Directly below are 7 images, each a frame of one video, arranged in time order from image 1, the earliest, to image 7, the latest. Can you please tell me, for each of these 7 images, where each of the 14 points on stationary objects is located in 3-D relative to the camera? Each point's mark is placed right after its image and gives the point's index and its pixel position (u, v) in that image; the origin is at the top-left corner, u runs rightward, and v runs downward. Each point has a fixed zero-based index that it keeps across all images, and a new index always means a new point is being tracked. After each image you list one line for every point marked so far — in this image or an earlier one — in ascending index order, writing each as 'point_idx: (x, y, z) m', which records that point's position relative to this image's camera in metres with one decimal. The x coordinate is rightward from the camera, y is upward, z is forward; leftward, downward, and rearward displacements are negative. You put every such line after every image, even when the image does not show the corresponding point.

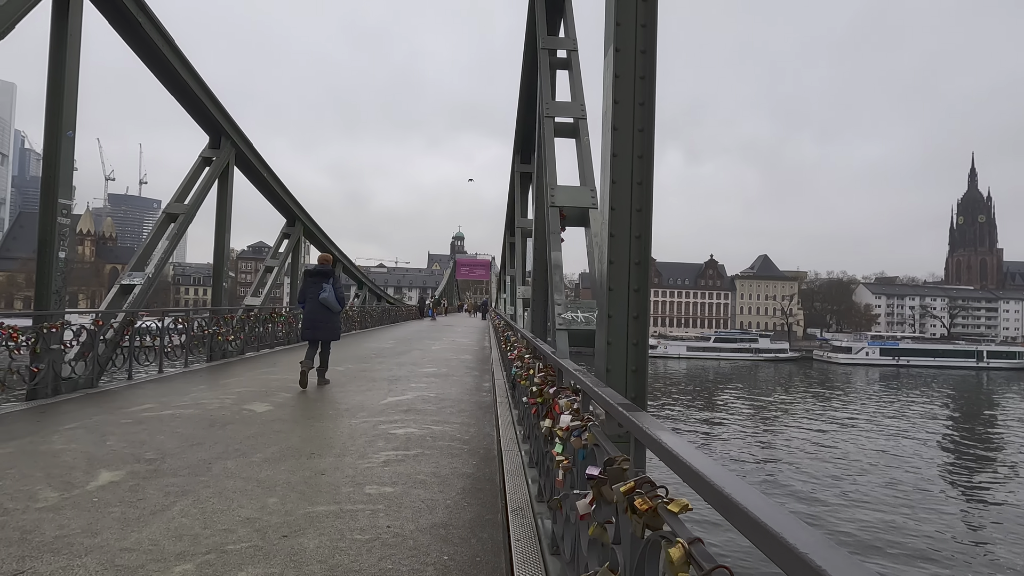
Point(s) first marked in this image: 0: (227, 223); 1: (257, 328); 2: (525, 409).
0: (-4.9, +1.1, +9.2) m
1: (-4.9, -0.8, +10.3) m
2: (+0.1, -0.9, +4.0) m
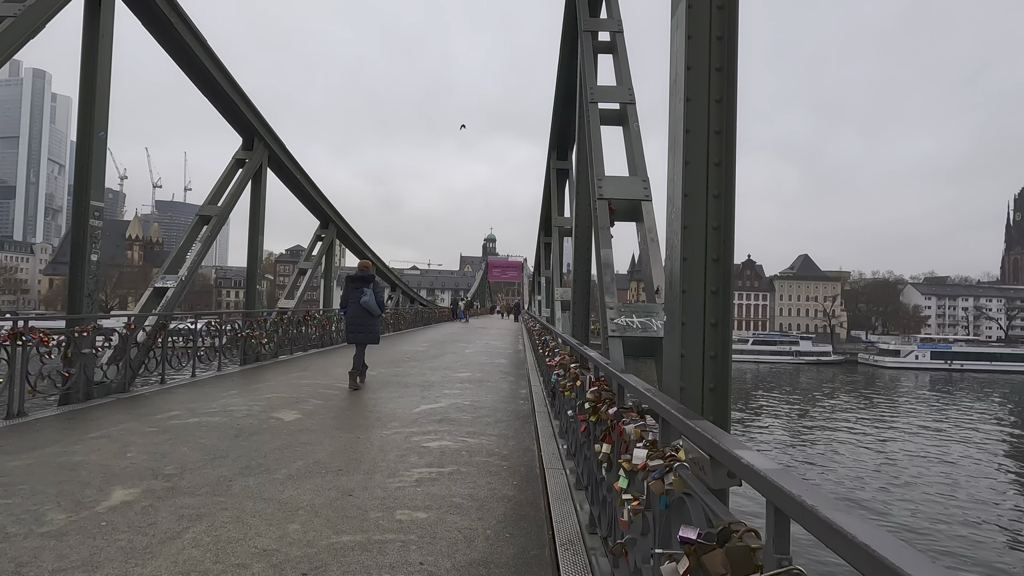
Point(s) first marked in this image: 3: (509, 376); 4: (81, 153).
0: (-4.3, +1.1, +9.2) m
1: (-4.2, -0.8, +10.2) m
2: (+0.4, -0.9, +3.6) m
3: (0.0, -1.3, +7.9) m
4: (-4.4, +1.4, +5.5) m
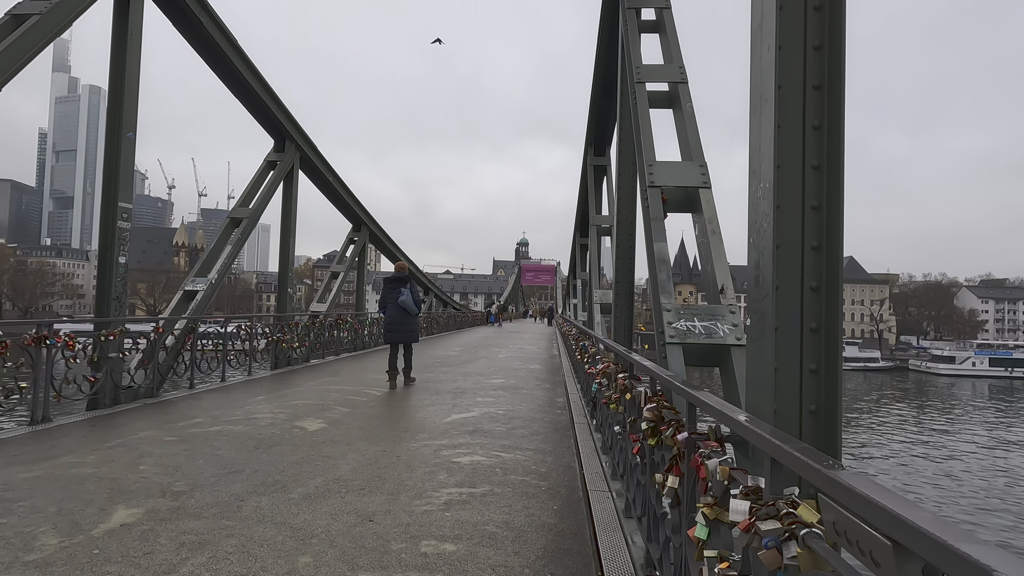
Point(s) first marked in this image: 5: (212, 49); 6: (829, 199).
0: (-3.7, +1.0, +9.1) m
1: (-3.6, -0.9, +10.1) m
2: (+0.6, -0.9, +3.2) m
3: (+0.5, -1.3, +7.5) m
4: (-4.1, +1.3, +5.4) m
5: (-4.3, +3.4, +7.7) m
6: (+0.9, +0.2, +1.5) m
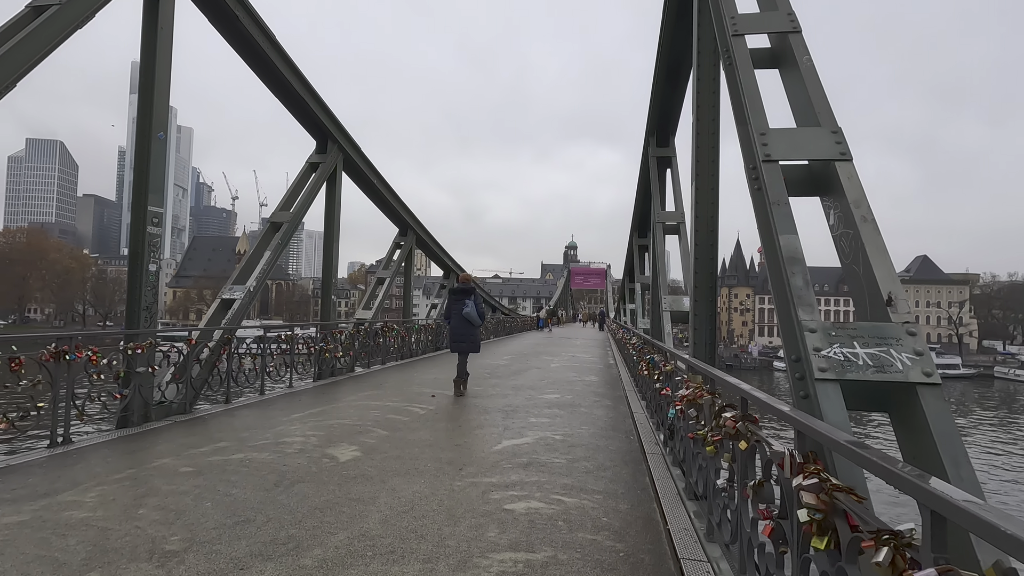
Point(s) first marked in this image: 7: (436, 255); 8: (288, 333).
0: (-2.9, +0.9, +8.7) m
1: (-2.6, -1.0, +9.7) m
2: (+1.0, -1.0, +2.5) m
3: (+1.2, -1.4, +6.8) m
4: (-3.5, +1.2, +5.1) m
5: (-3.6, +3.3, +7.4) m
6: (+1.0, +0.2, +0.7) m
7: (-2.0, +0.9, +14.0) m
8: (-3.0, -0.6, +7.2) m
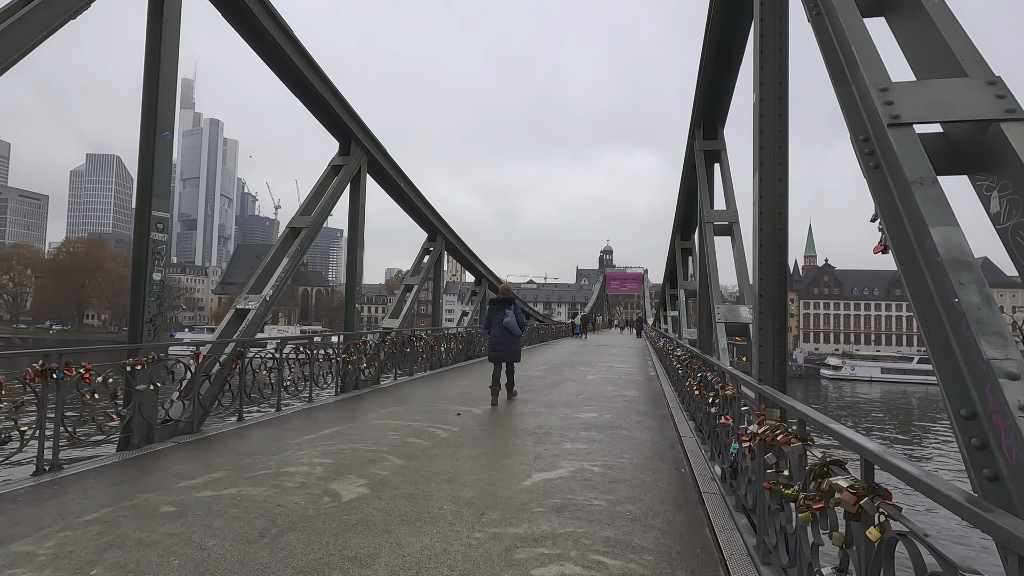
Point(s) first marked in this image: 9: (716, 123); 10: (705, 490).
0: (-2.4, +0.8, +8.3) m
1: (-2.0, -1.1, +9.3) m
2: (+1.0, -1.0, +1.9) m
3: (+1.6, -1.5, +6.1) m
4: (-3.3, +1.2, +4.7) m
5: (-3.2, +3.2, +7.1) m
6: (+1.0, +0.2, +0.1) m
7: (-1.1, +0.7, +13.5) m
8: (-2.6, -0.7, +6.8) m
9: (+2.7, +2.2, +7.0) m
10: (+1.3, -1.3, +3.6) m
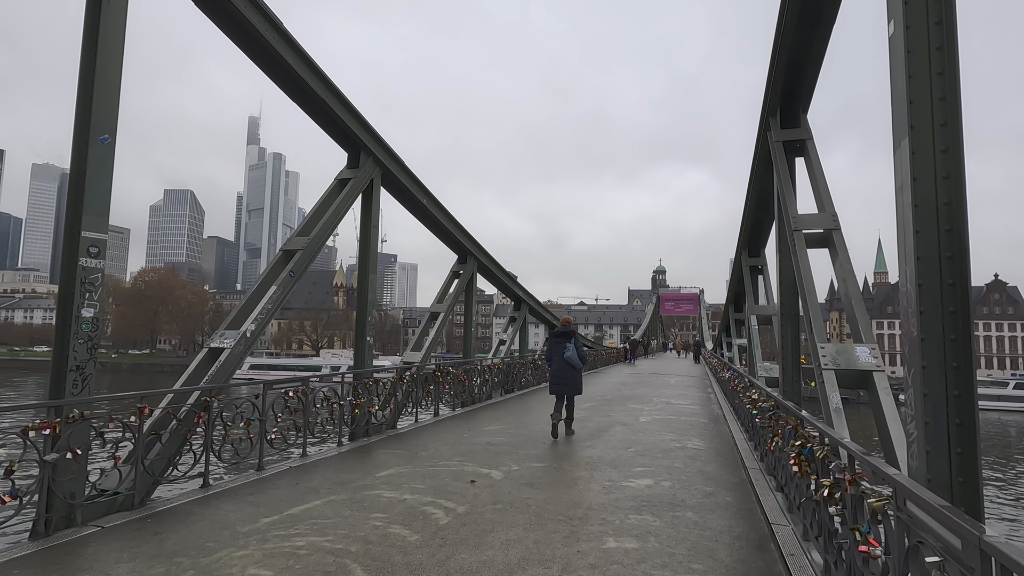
0: (-1.9, +0.4, +7.3) m
1: (-1.5, -1.6, +8.2) m
2: (+0.9, -1.1, +0.5) m
3: (+1.8, -1.8, +4.7) m
4: (-3.1, +0.9, +3.9) m
5: (-2.9, +2.8, +6.3) m
6: (+0.7, +0.2, -1.2) m
7: (-0.2, +0.1, +12.4) m
8: (-2.3, -1.1, +5.8) m
9: (+3.0, +1.9, +5.5) m
10: (+1.3, -1.5, +2.2) m
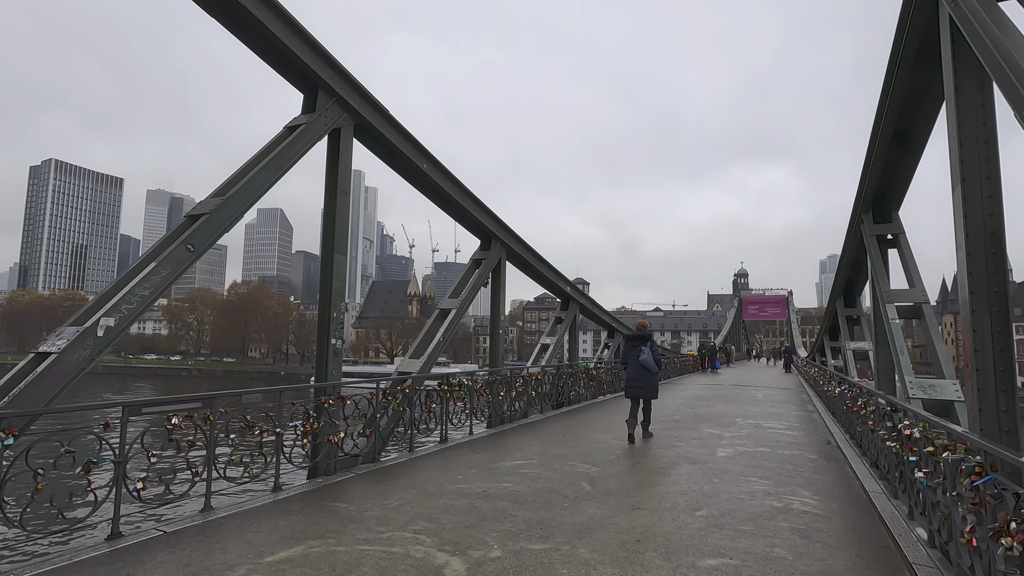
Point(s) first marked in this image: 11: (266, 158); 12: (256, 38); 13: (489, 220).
0: (-1.8, +0.5, +5.6) m
1: (-1.2, -1.4, +6.3) m
2: (+0.1, -0.8, -1.6) m
3: (+1.6, -1.5, +2.4) m
4: (-3.5, +1.0, +2.3) m
5: (-2.9, +3.0, +4.7) m
6: (-0.3, +0.5, -3.3) m
7: (+0.6, +0.2, +10.3) m
8: (-2.3, -0.9, +4.0) m
9: (+2.8, +2.1, +3.1) m
10: (+0.8, -1.2, 0.0) m
11: (-2.2, +1.1, +4.8) m
12: (-2.4, +2.4, +5.2) m
13: (-0.3, +1.0, +8.2) m
